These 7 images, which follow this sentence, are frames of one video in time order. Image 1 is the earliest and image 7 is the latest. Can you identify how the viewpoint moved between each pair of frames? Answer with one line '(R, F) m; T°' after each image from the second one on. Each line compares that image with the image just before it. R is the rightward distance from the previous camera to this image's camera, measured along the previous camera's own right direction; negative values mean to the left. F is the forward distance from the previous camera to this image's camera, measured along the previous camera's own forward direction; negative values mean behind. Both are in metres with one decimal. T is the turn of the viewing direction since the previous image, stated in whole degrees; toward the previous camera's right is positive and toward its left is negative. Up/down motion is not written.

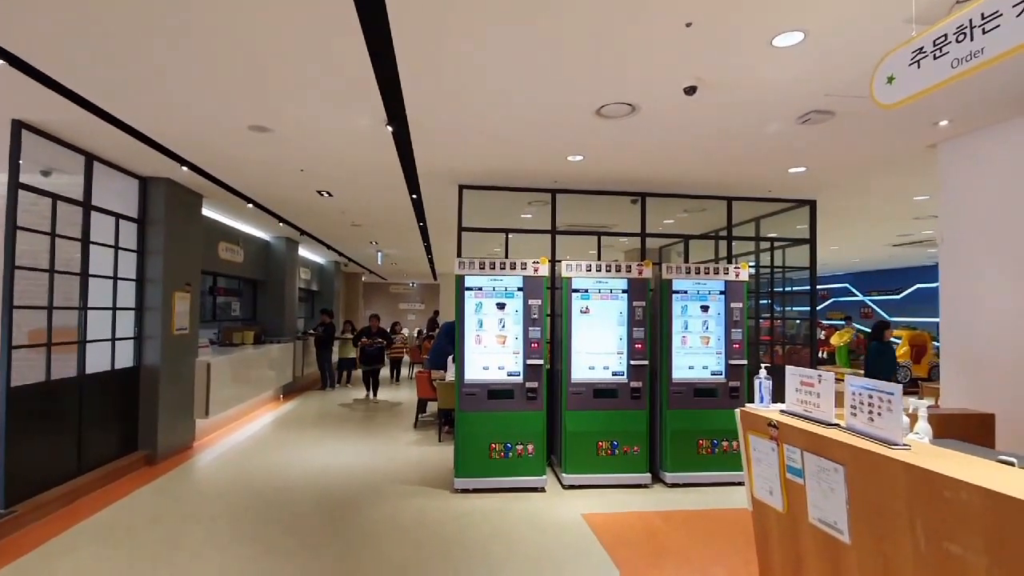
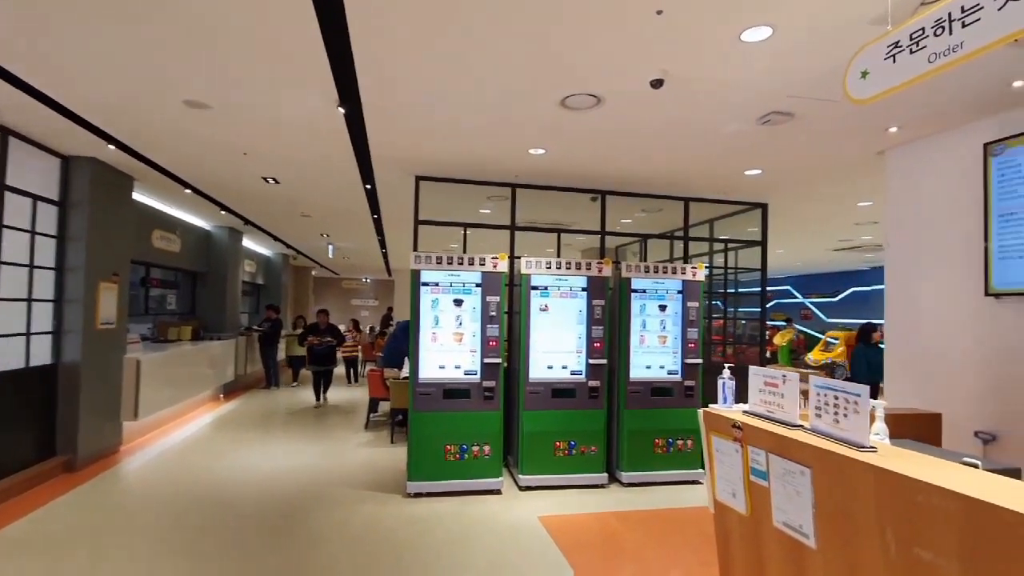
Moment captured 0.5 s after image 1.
(0.0, +0.1) m; +5°
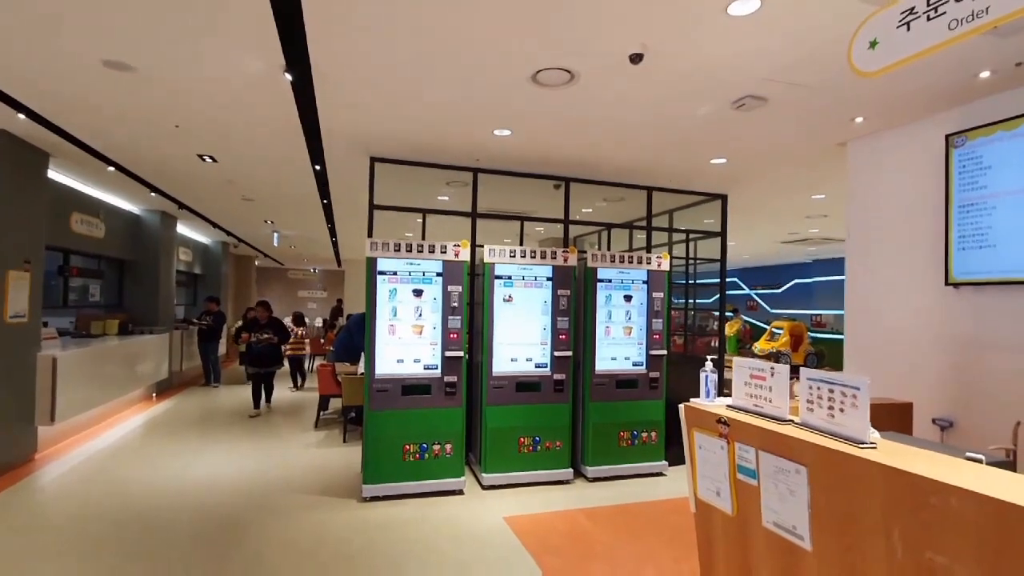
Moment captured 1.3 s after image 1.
(-0.1, +0.2) m; +5°
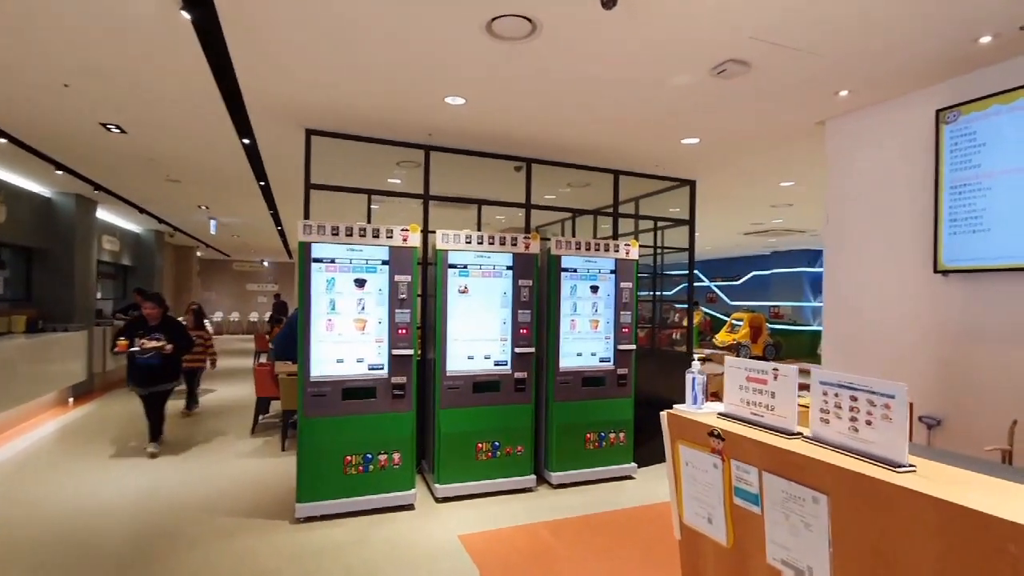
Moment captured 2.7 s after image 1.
(+0.1, +0.5) m; +4°
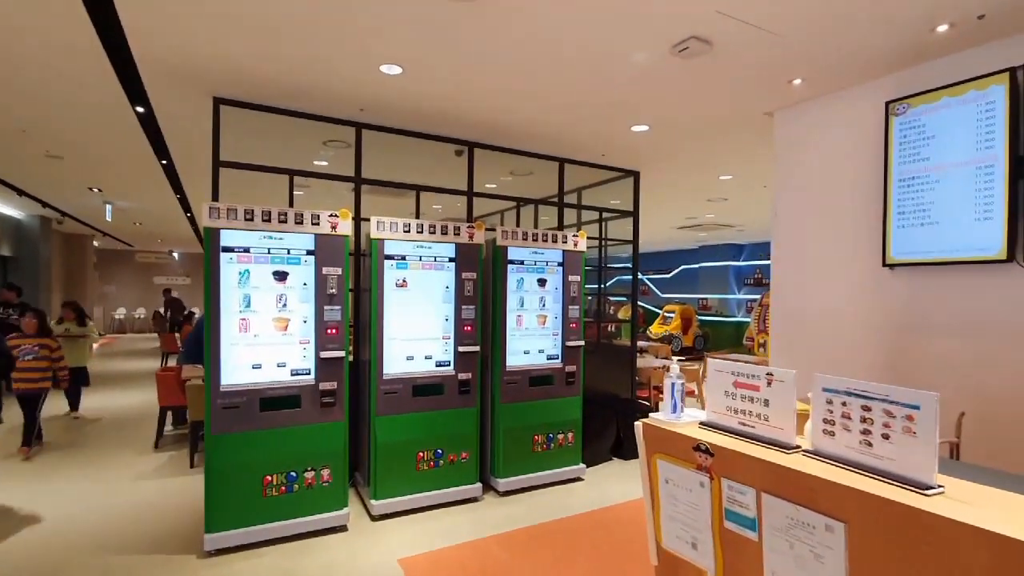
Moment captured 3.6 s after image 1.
(-0.1, +0.3) m; +7°
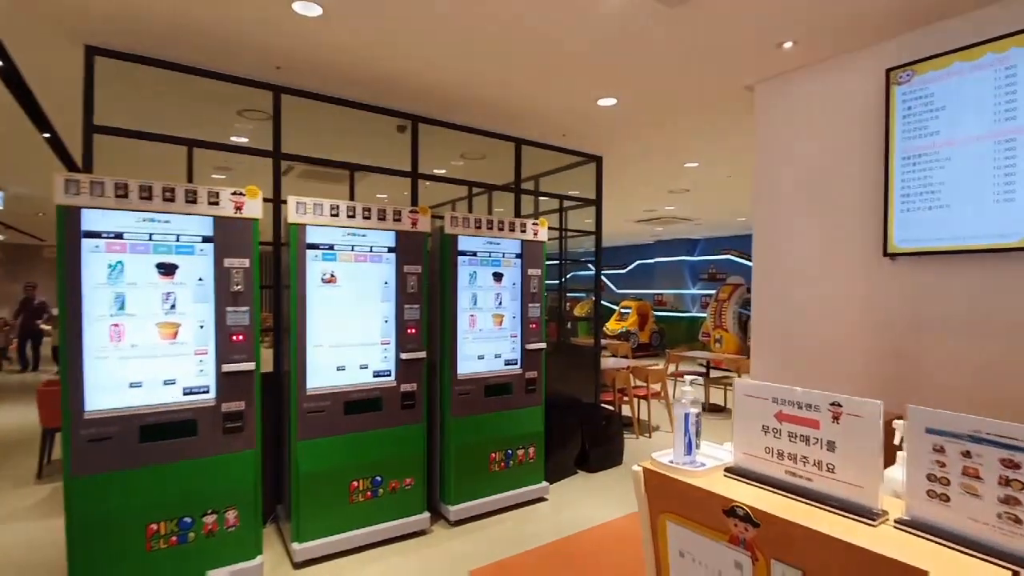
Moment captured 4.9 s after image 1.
(0.0, +0.6) m; +5°
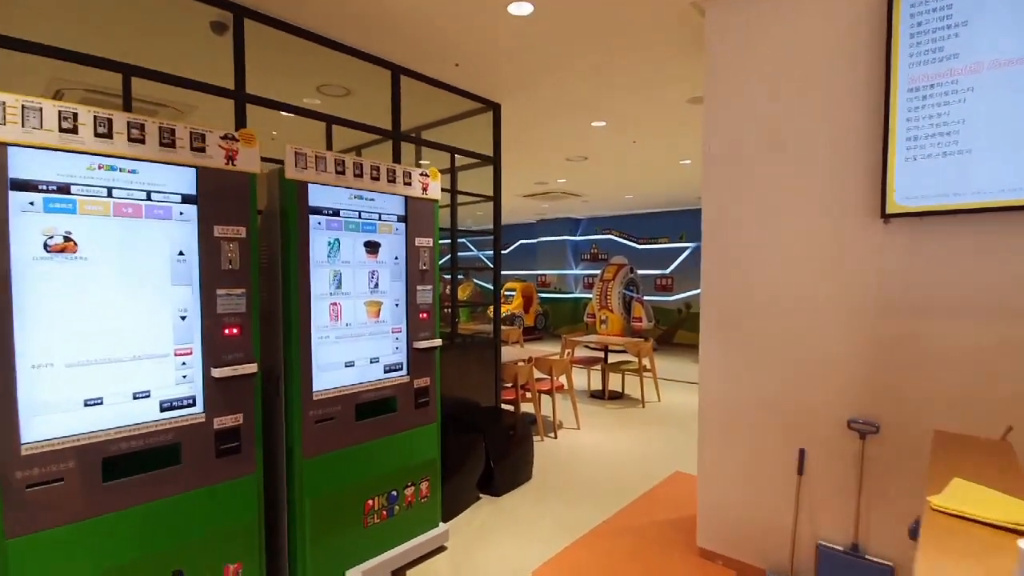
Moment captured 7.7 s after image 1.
(0.0, +1.1) m; +14°
